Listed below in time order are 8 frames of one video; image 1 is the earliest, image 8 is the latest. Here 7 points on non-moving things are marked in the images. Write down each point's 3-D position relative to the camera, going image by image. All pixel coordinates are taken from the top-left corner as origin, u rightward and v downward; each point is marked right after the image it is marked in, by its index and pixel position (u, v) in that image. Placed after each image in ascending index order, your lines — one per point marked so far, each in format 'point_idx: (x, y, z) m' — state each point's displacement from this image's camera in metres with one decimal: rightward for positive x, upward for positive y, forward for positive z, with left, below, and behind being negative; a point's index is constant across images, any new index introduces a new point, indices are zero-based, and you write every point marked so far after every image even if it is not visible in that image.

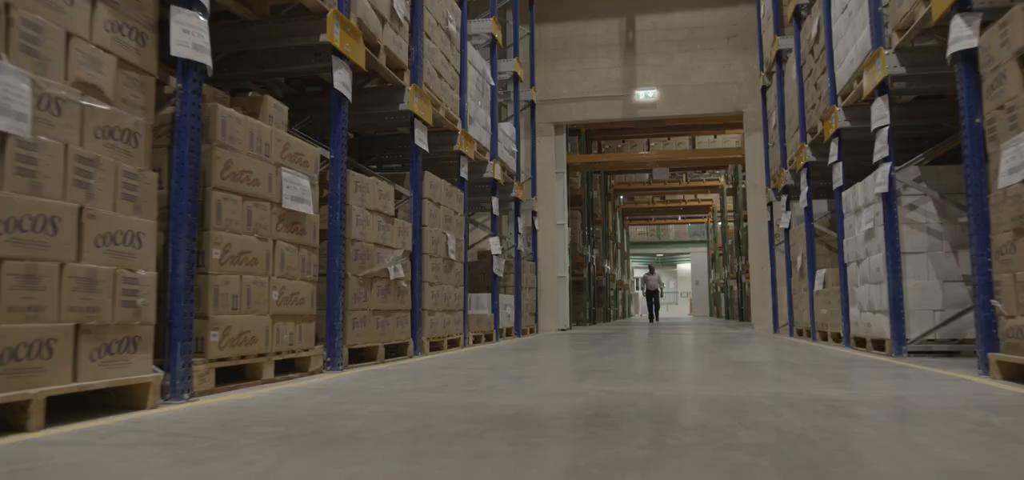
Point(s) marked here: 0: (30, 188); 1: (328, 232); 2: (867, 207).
0: (-1.2, +0.1, +2.0) m
1: (-0.9, 0.0, +3.9) m
2: (+2.2, +0.2, +4.8) m
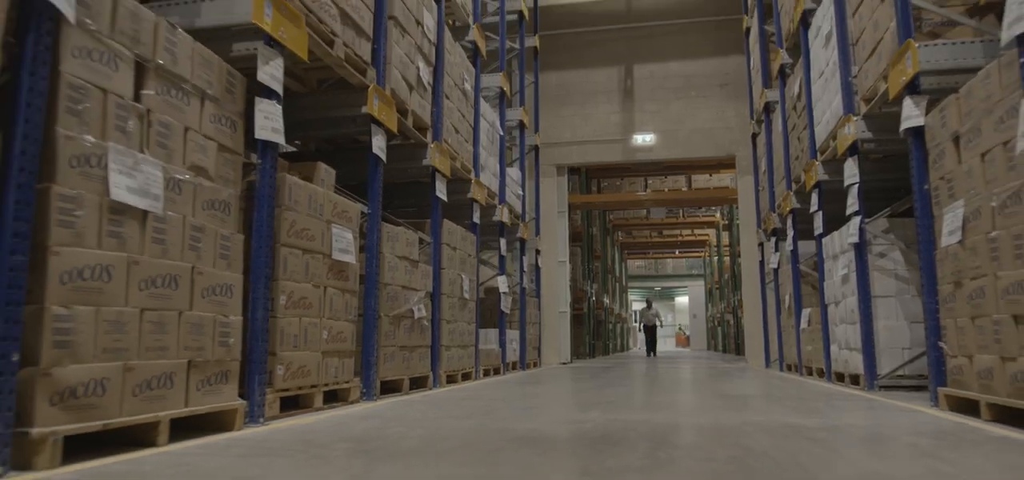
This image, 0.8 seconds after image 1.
0: (-1.1, 0.0, +2.5) m
1: (-0.8, -0.2, +4.4) m
2: (+2.3, -0.1, +5.3) m
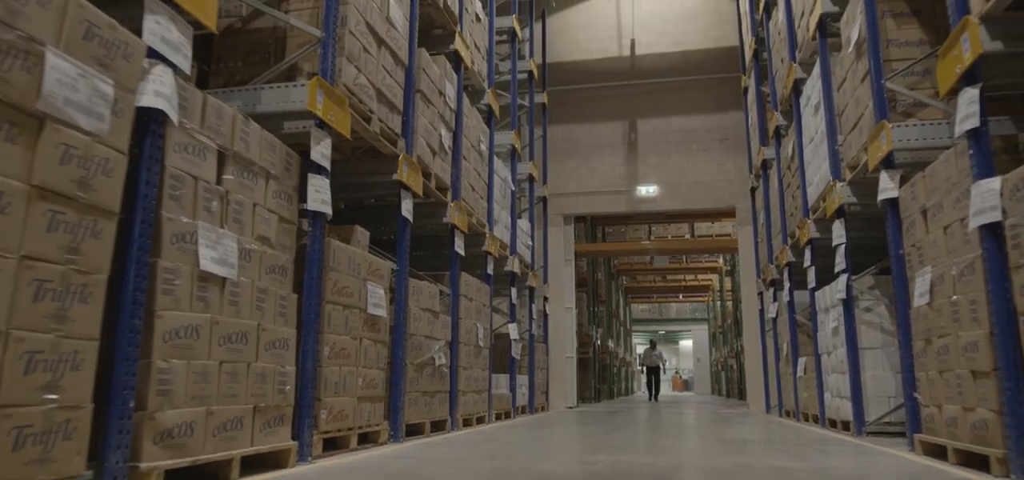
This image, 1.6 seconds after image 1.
0: (-1.1, -0.3, +2.9) m
1: (-0.7, -0.6, +4.8) m
2: (+2.4, -0.5, +5.7) m
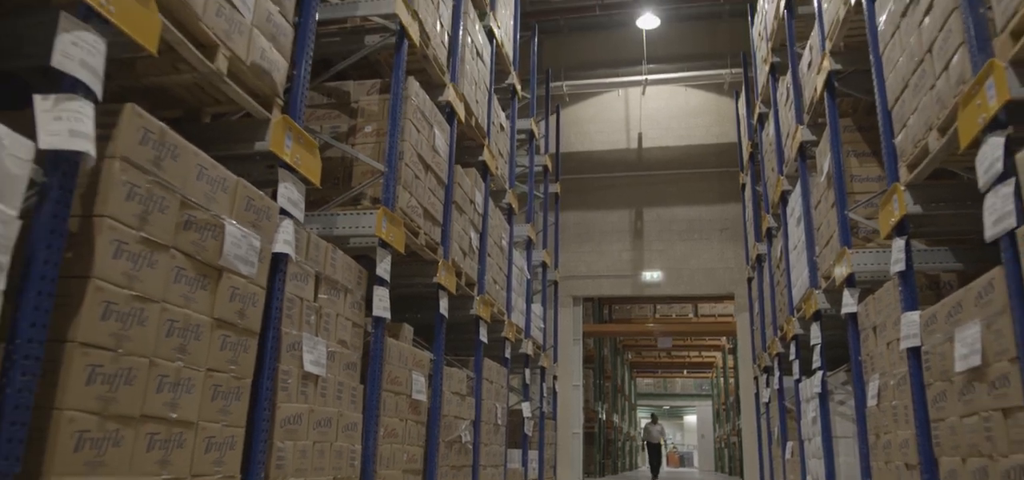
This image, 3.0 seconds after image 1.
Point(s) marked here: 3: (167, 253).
0: (-0.9, -0.8, +3.8) m
1: (-0.6, -1.2, +5.6) m
2: (+2.5, -1.3, +6.5) m
3: (-1.2, 0.0, +2.6) m
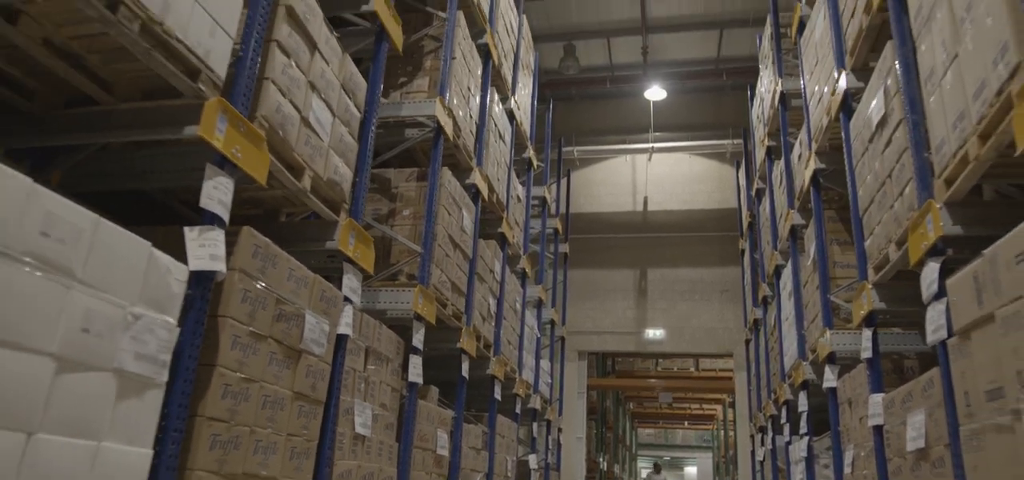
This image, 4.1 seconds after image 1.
0: (-0.8, -1.3, +4.4) m
1: (-0.5, -1.8, +6.2) m
2: (+2.6, -2.0, +7.1) m
3: (-1.1, -0.4, +3.3) m
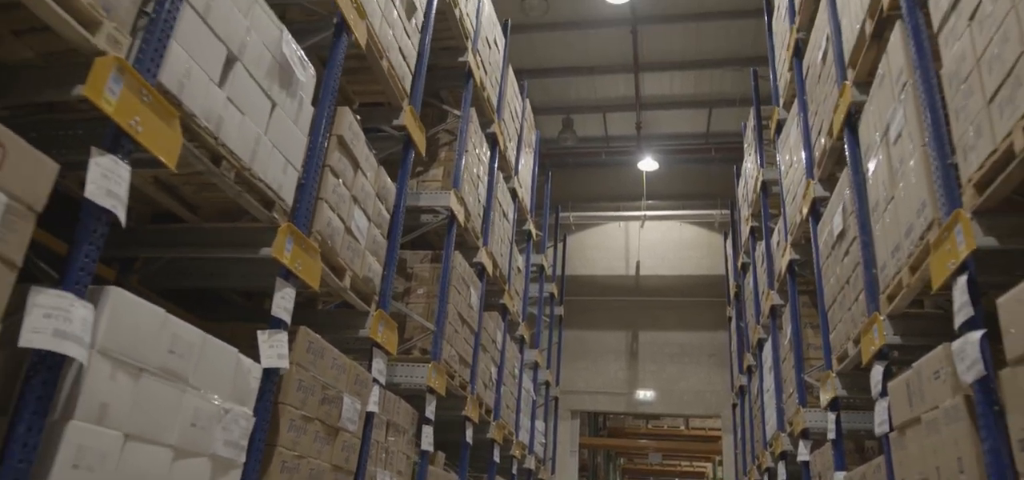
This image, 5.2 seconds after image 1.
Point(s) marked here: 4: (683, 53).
0: (-0.8, -1.8, +4.9) m
1: (-0.5, -2.5, +6.7) m
2: (+2.6, -2.8, +7.6) m
3: (-1.0, -0.9, +3.9) m
4: (+2.7, +3.0, +12.1) m
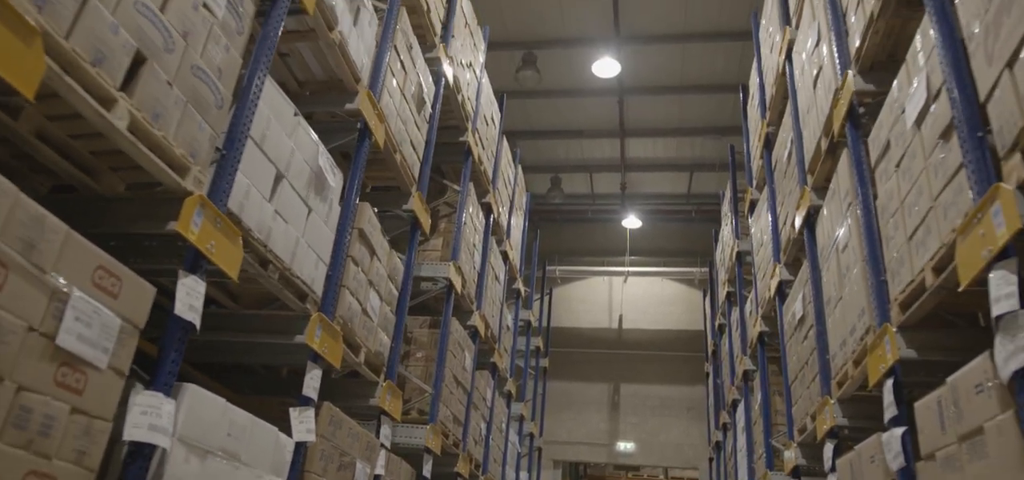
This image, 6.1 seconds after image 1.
0: (-0.9, -2.3, +5.4) m
1: (-0.6, -3.1, +7.1) m
2: (+2.5, -3.6, +8.1) m
3: (-1.0, -1.4, +4.4) m
4: (+2.6, +2.0, +12.9) m
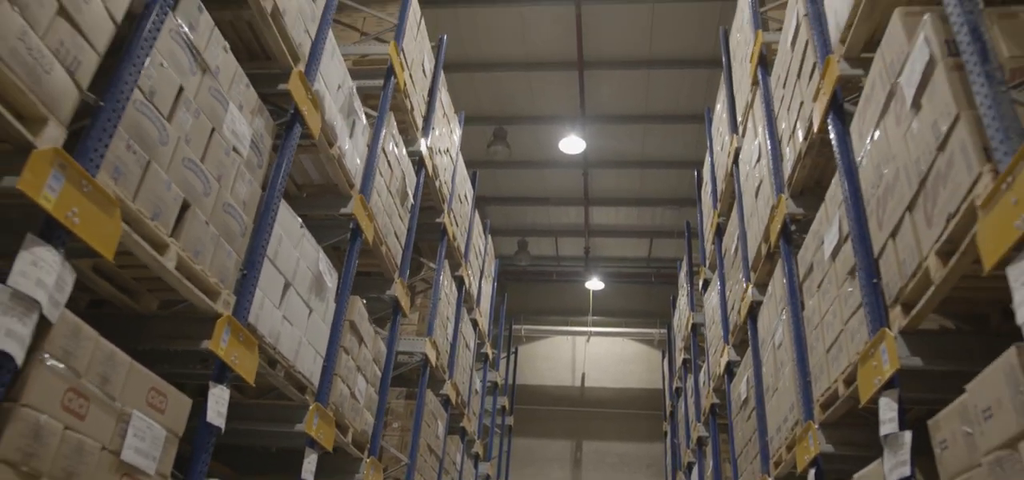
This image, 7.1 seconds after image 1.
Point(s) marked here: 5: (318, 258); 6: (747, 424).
0: (-1.1, -3.0, +5.8) m
1: (-0.9, -3.9, +7.5) m
2: (+2.1, -4.4, +8.5) m
3: (-1.2, -2.0, +4.8) m
4: (+2.1, +0.9, +13.6) m
5: (-1.2, -0.1, +4.8) m
6: (+1.9, -1.5, +6.2) m
